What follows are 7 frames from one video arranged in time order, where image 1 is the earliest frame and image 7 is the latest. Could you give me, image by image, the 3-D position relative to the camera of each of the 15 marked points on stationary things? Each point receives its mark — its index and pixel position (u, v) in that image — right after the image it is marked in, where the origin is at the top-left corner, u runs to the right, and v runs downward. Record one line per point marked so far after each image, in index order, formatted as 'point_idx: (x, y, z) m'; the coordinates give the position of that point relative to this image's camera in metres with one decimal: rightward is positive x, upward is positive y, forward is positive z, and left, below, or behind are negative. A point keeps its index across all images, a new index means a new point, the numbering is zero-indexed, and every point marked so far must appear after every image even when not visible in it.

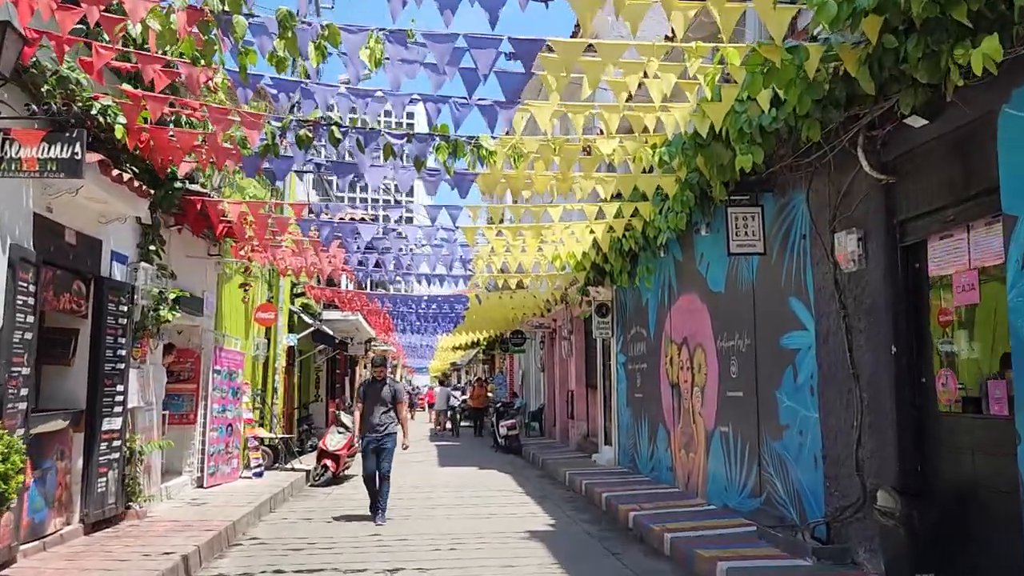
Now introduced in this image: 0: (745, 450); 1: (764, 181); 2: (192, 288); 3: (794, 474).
0: (+2.4, -1.7, +8.4) m
1: (+2.4, +1.0, +7.7) m
2: (-4.1, 0.0, +10.5) m
3: (+2.5, -1.6, +7.3) m
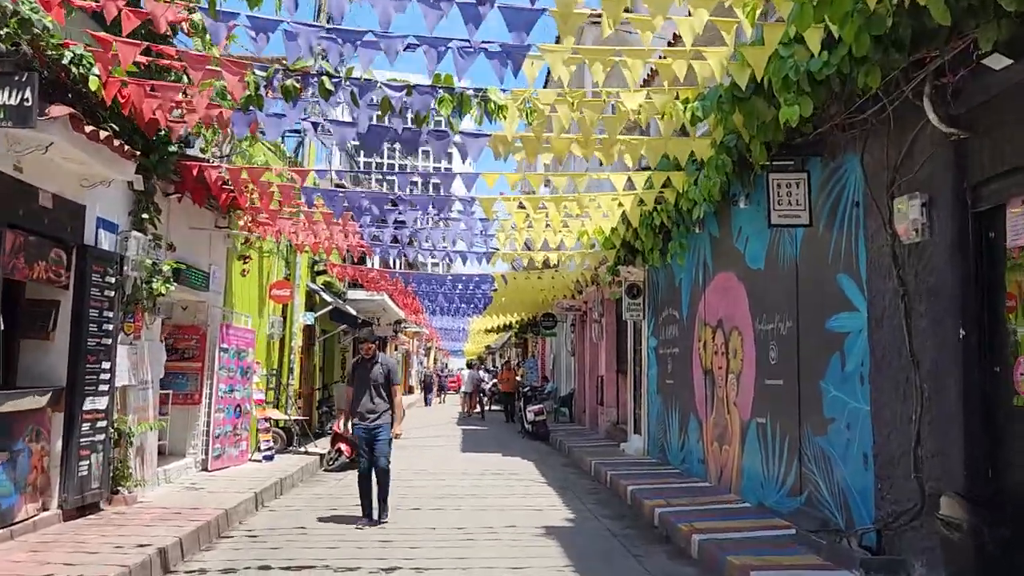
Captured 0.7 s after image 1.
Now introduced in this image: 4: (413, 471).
0: (+2.5, -1.4, +7.7) m
1: (+2.5, +1.2, +6.8) m
2: (-3.8, +0.3, +10.0) m
3: (+2.6, -1.5, +6.5) m
4: (-1.5, -2.8, +12.7) m
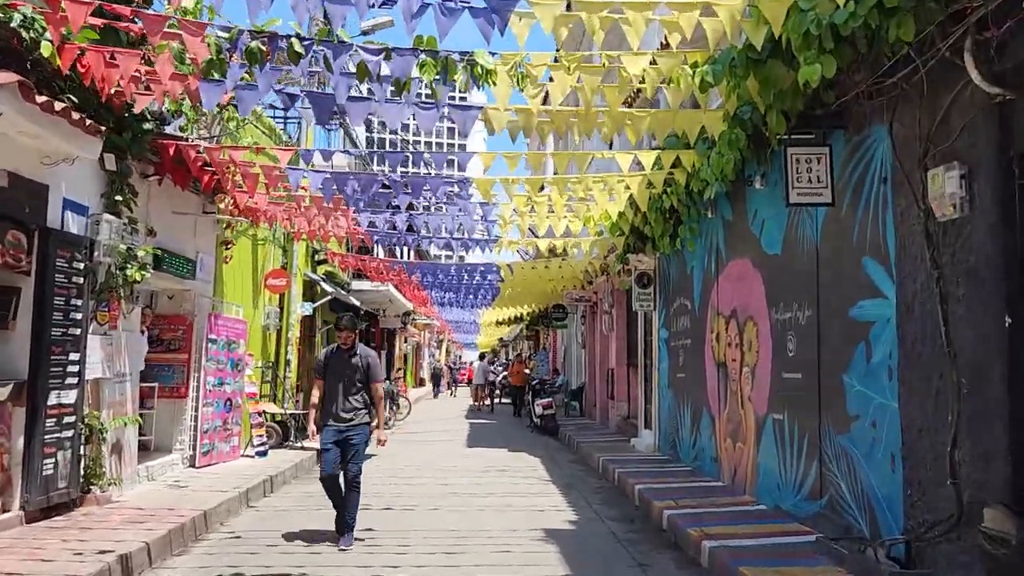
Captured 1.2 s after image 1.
0: (+2.5, -1.3, +7.1) m
1: (+2.4, +1.3, +6.2) m
2: (-3.8, +0.5, +9.5) m
3: (+2.5, -1.3, +5.9) m
4: (-1.4, -2.6, +12.2) m
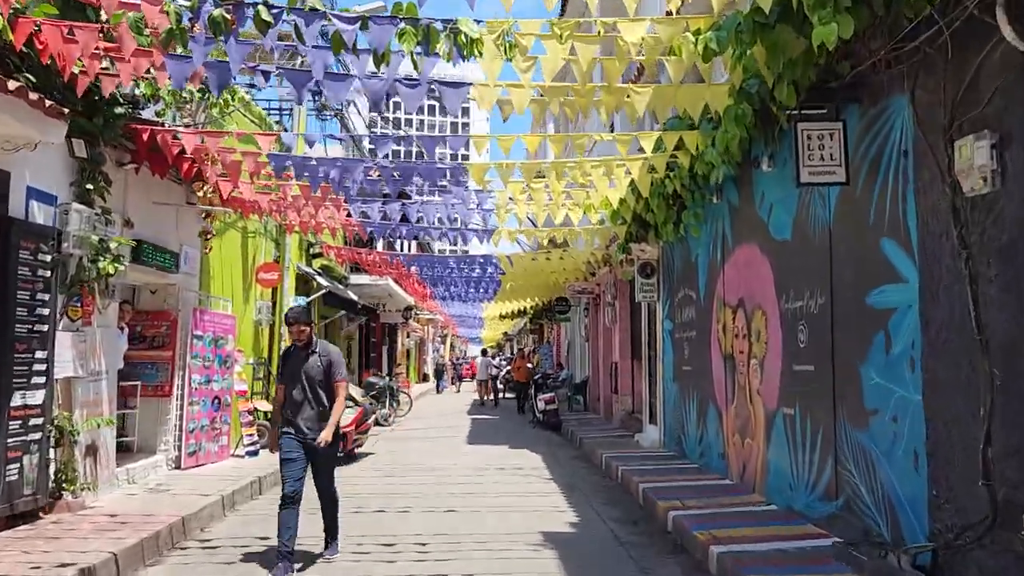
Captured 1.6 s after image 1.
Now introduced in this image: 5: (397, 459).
0: (+2.4, -1.2, +6.7) m
1: (+2.4, +1.4, +5.8) m
2: (-3.8, +0.5, +9.1) m
3: (+2.5, -1.2, +5.5) m
4: (-1.4, -2.5, +11.8) m
5: (-1.8, -2.6, +12.6) m
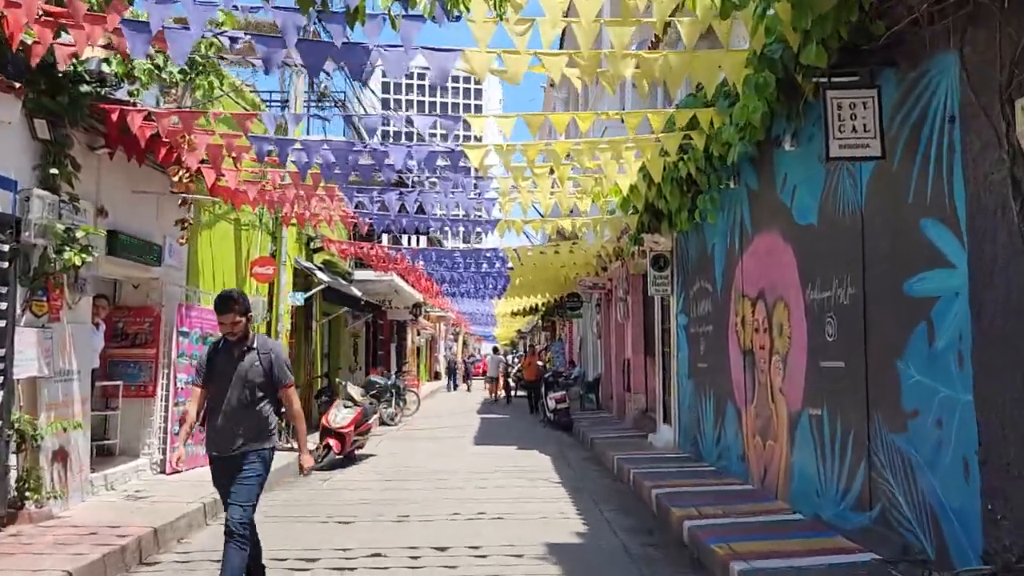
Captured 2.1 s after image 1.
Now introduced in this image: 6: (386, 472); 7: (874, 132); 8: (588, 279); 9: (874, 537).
0: (+2.4, -1.1, +6.0) m
1: (+2.3, +1.5, +5.2) m
2: (-3.8, +0.6, +8.6) m
3: (+2.5, -1.2, +4.9) m
4: (-1.4, -2.5, +11.2) m
5: (-1.7, -2.5, +12.1) m
6: (-1.7, -2.4, +10.9) m
7: (+2.2, +1.0, +5.2) m
8: (+1.7, +0.2, +18.1) m
9: (+2.4, -1.7, +5.6) m
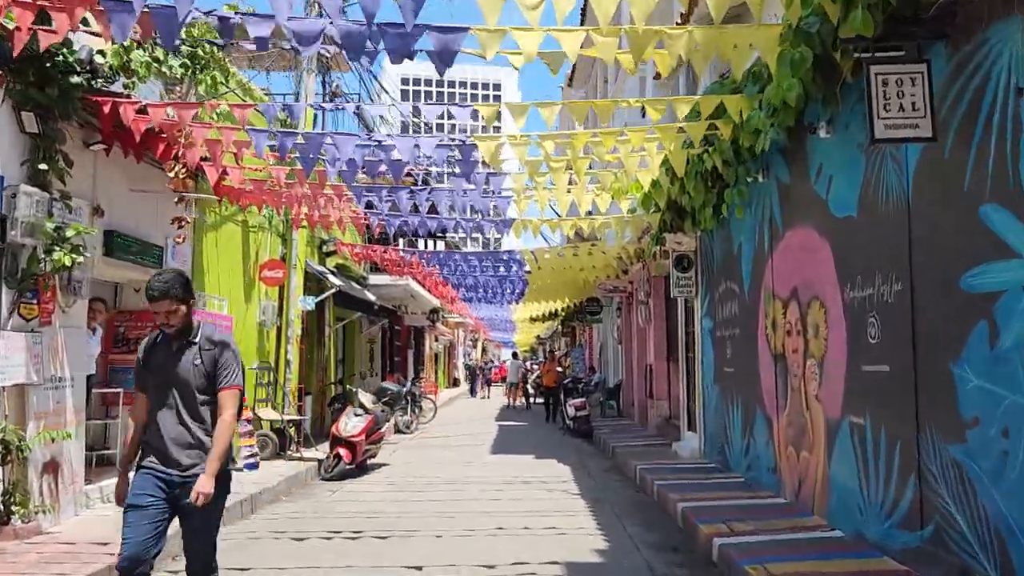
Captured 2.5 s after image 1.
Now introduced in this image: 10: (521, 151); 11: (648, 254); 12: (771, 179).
0: (+2.5, -1.1, +5.5) m
1: (+2.4, +1.5, +4.7) m
2: (-3.7, +0.6, +8.2) m
3: (+2.5, -1.1, +4.4) m
4: (-1.1, -2.5, +10.8) m
5: (-1.4, -2.6, +11.7) m
6: (-1.4, -2.5, +10.5) m
7: (+2.3, +1.0, +4.7) m
8: (+2.0, +0.1, +17.6) m
9: (+2.5, -1.6, +5.1) m
10: (+0.1, +1.3, +7.6) m
11: (+2.1, +0.5, +12.7) m
12: (+2.4, +1.0, +7.8) m
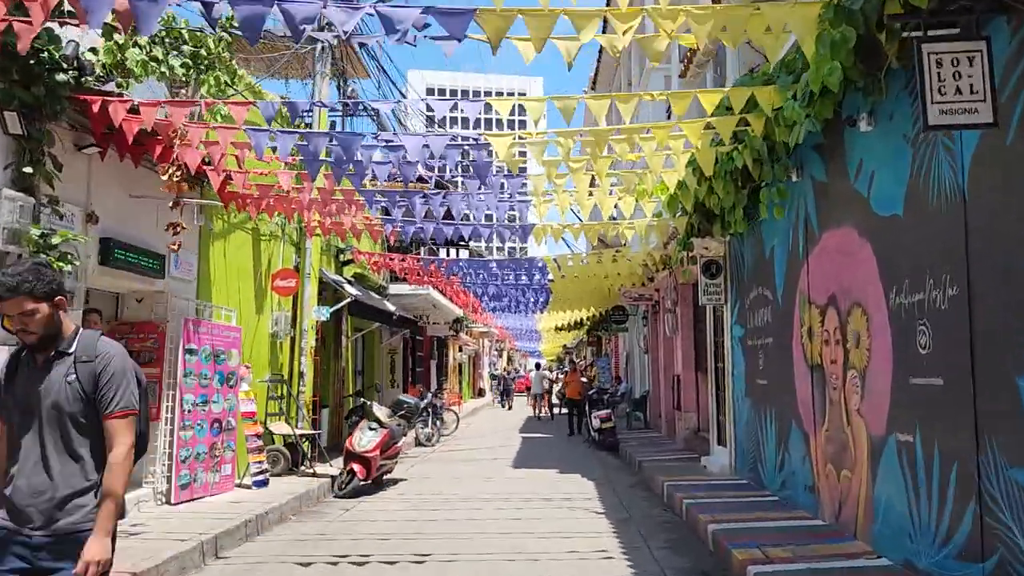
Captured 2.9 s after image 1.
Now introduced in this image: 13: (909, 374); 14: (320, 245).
0: (+2.6, -1.1, +5.0) m
1: (+2.4, +1.5, +4.2) m
2: (-3.5, +0.5, +7.9) m
3: (+2.6, -1.1, +3.8) m
4: (-0.9, -2.6, +10.3) m
5: (-1.1, -2.7, +11.2) m
6: (-1.2, -2.6, +10.0) m
7: (+2.4, +1.0, +4.1) m
8: (+2.5, 0.0, +17.0) m
9: (+2.6, -1.7, +4.5) m
10: (+0.2, +1.2, +7.2) m
11: (+2.4, +0.4, +12.2) m
12: (+2.6, +1.0, +7.3) m
13: (+2.6, -0.6, +5.4) m
14: (-3.0, +0.7, +12.9) m
